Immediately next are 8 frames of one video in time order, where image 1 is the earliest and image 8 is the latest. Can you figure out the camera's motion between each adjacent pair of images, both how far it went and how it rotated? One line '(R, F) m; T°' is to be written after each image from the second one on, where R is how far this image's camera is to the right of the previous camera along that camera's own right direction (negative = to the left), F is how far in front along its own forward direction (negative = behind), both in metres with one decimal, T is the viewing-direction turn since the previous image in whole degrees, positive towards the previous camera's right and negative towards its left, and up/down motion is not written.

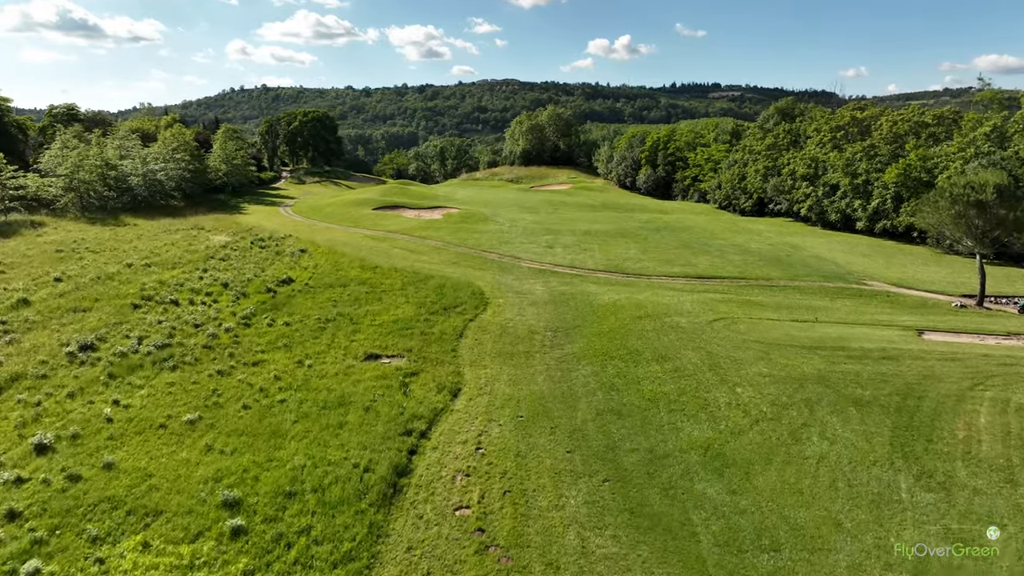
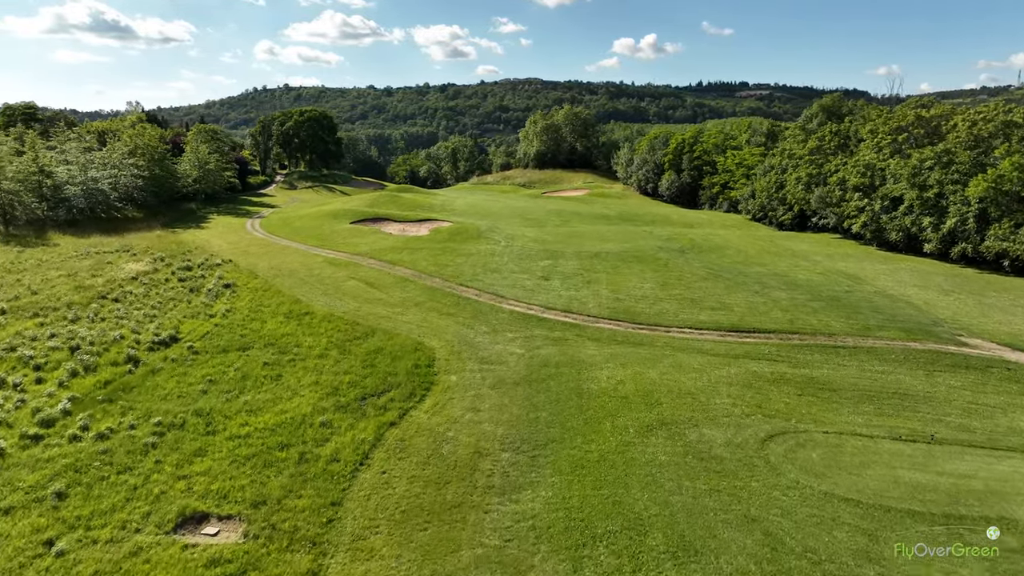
(+1.5, +7.0) m; -2°
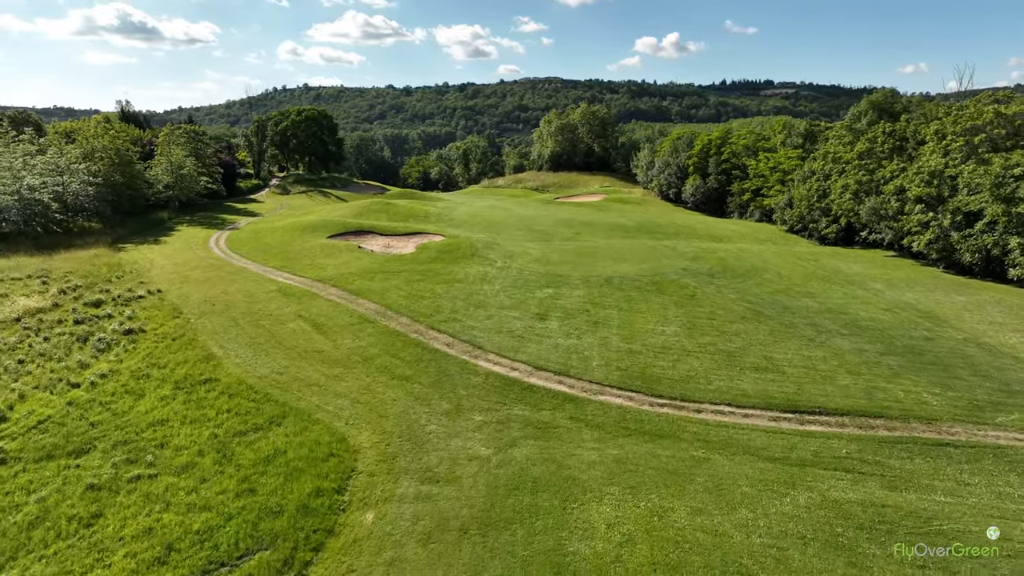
(+1.1, +5.9) m; -2°
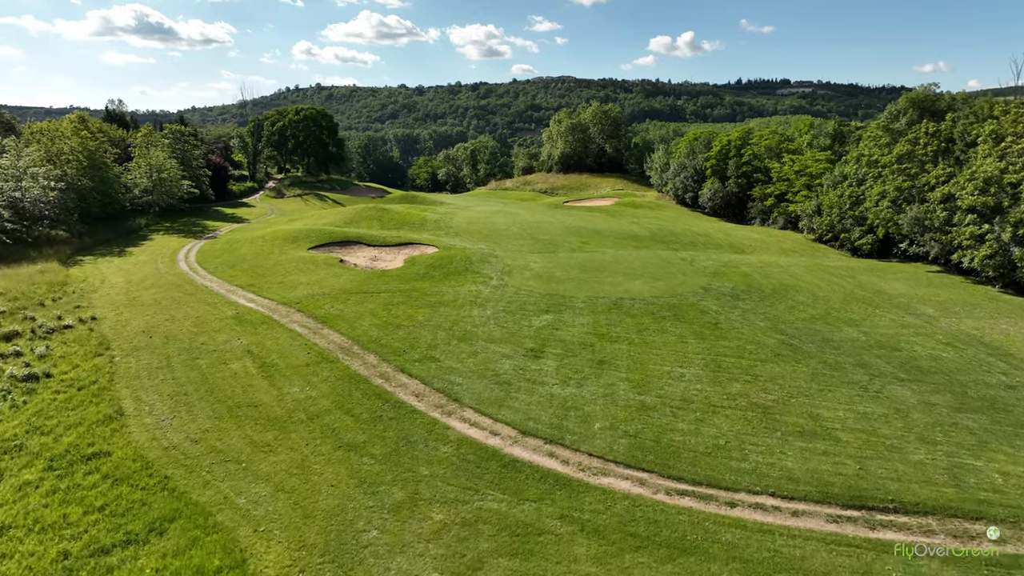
(+0.7, +3.8) m; -1°
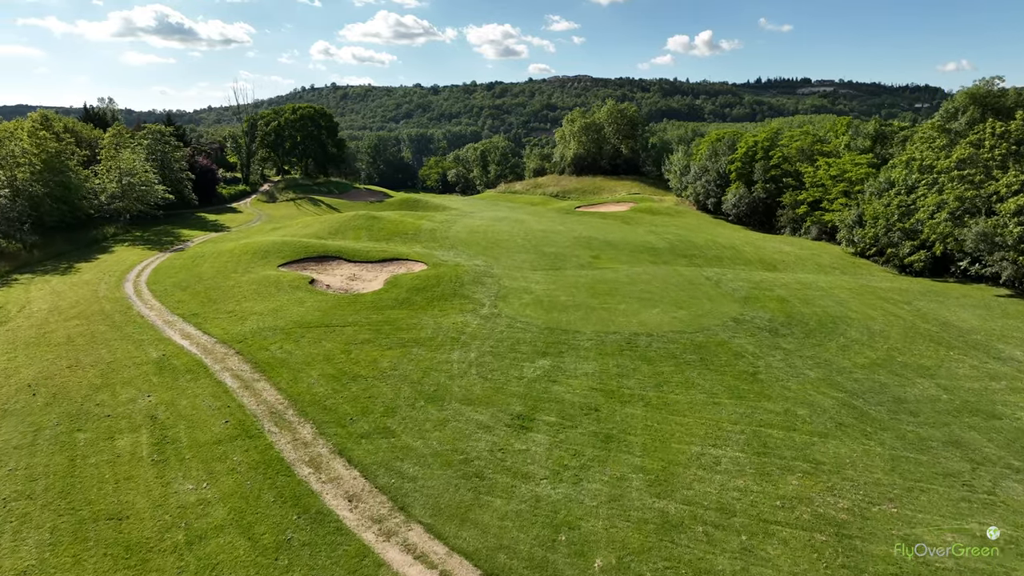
(+0.8, +4.6) m; -1°
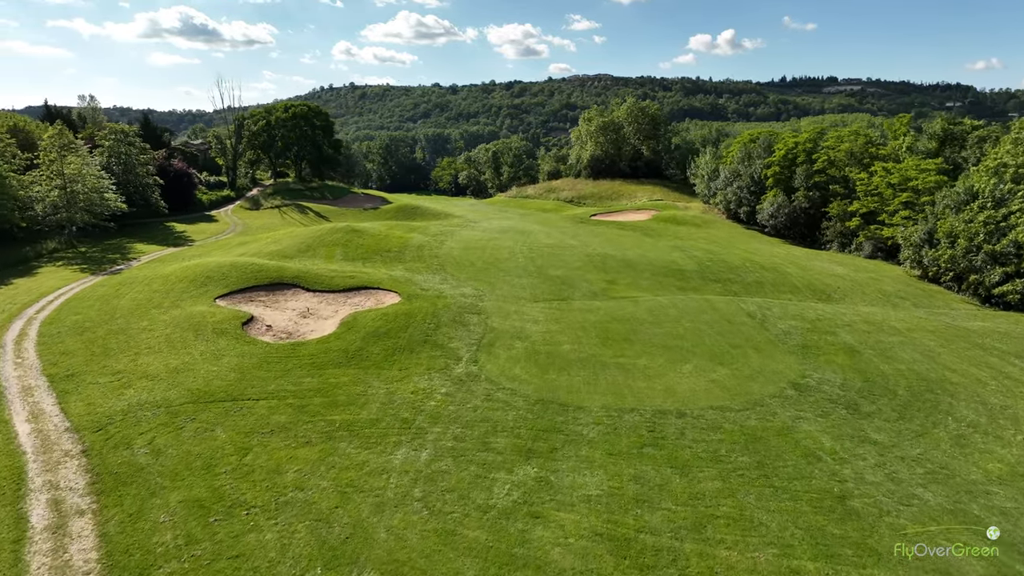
(+1.0, +6.3) m; -2°
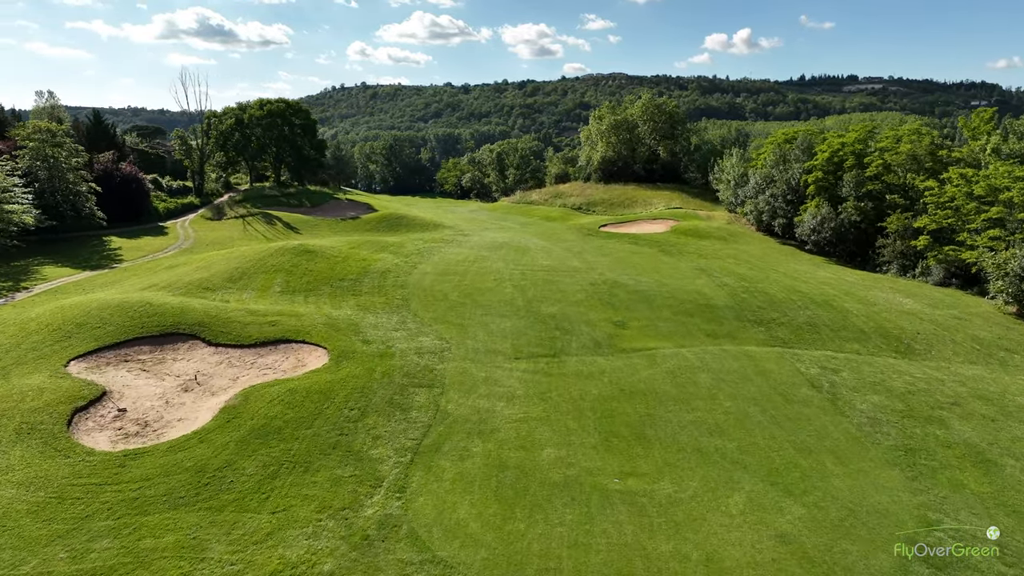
(+1.2, +7.3) m; -1°
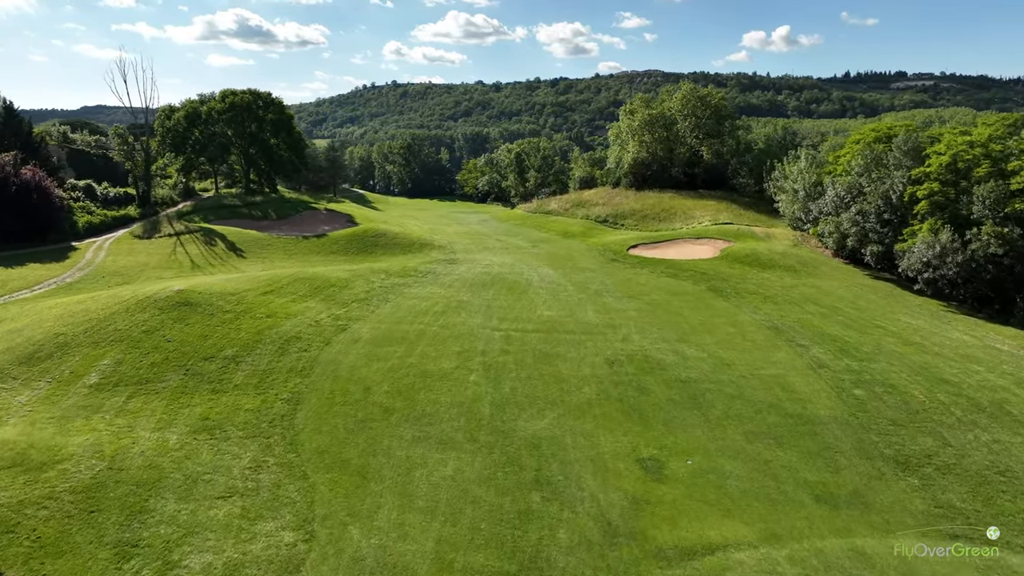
(+1.7, +11.1) m; -3°
